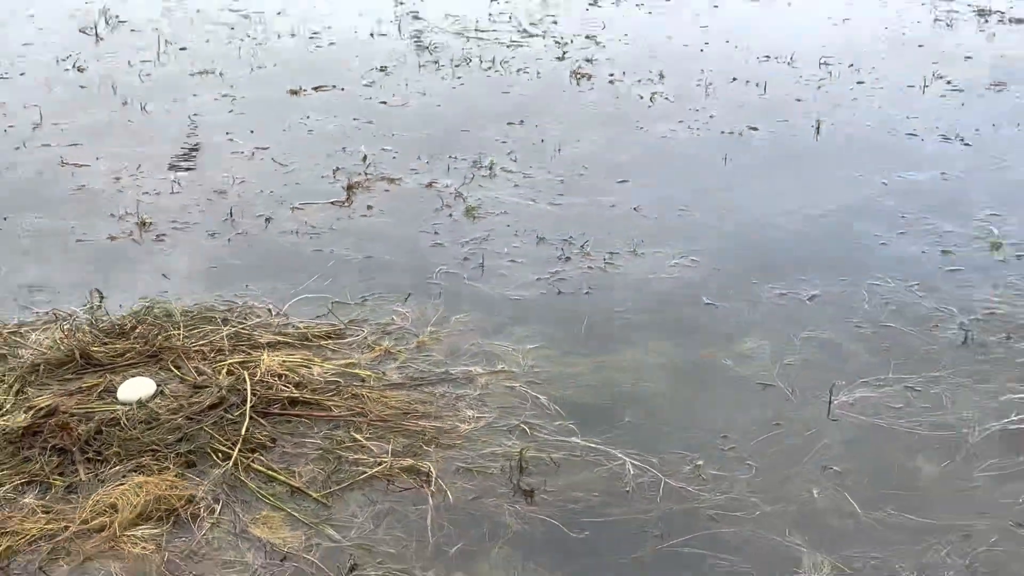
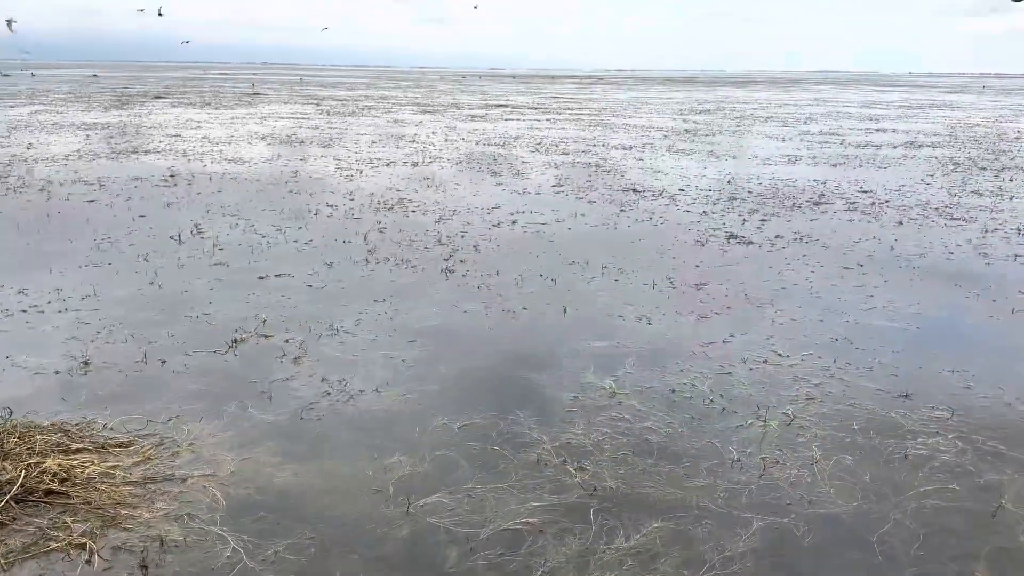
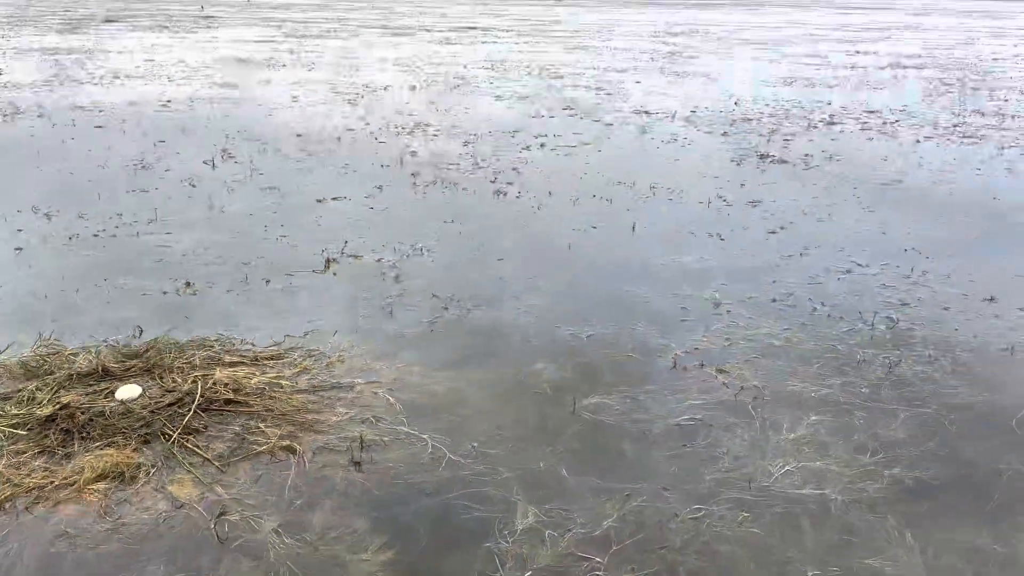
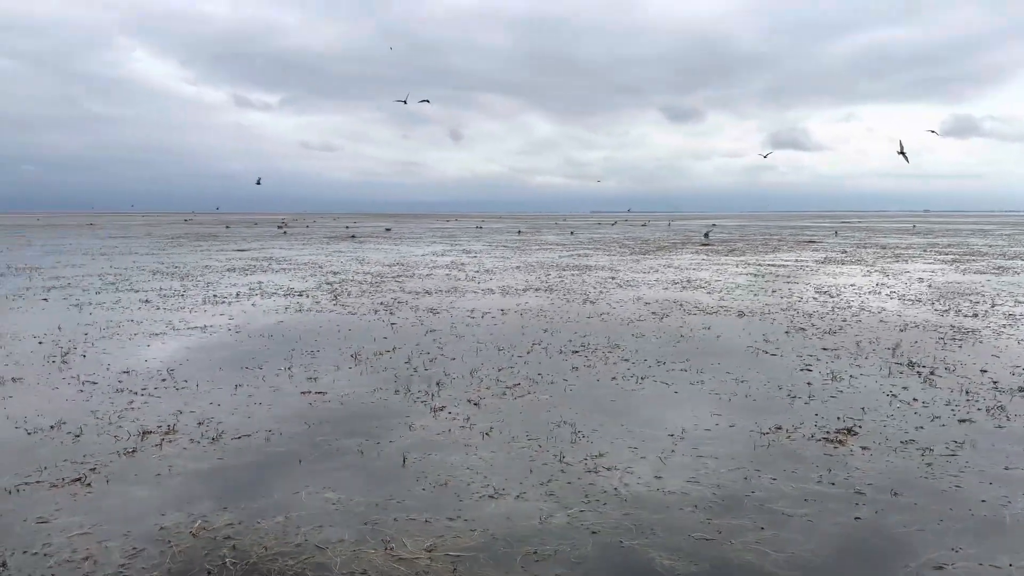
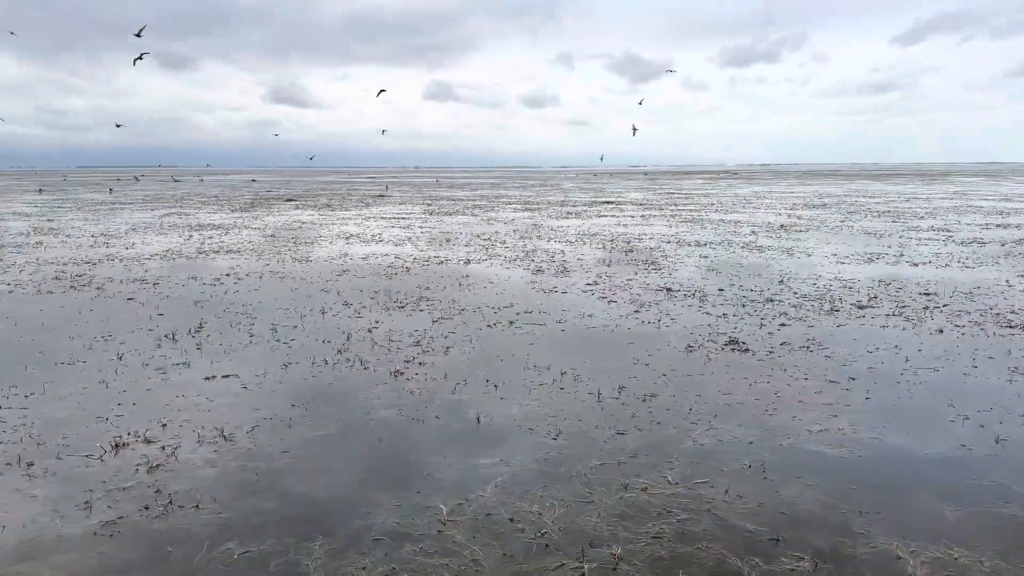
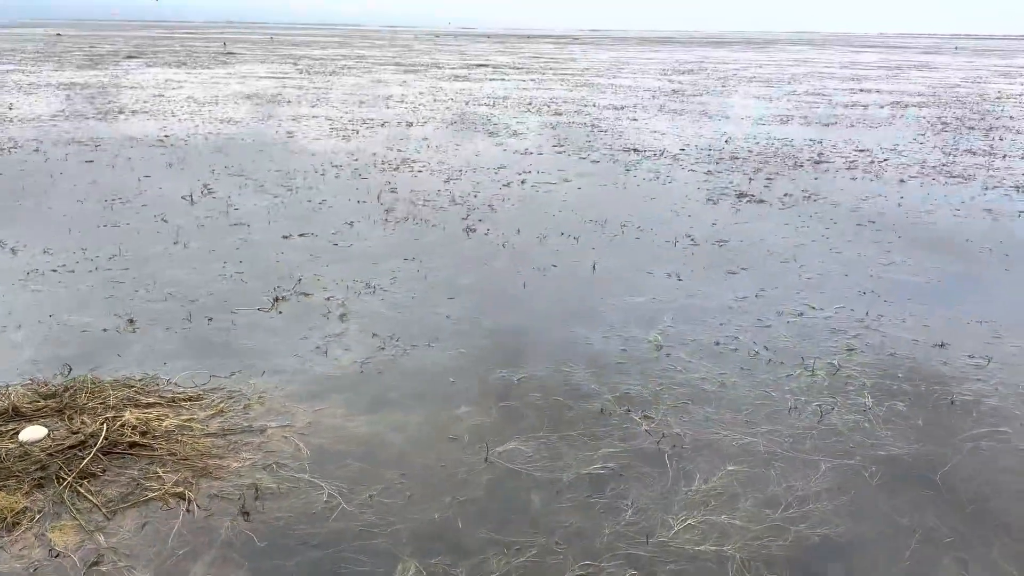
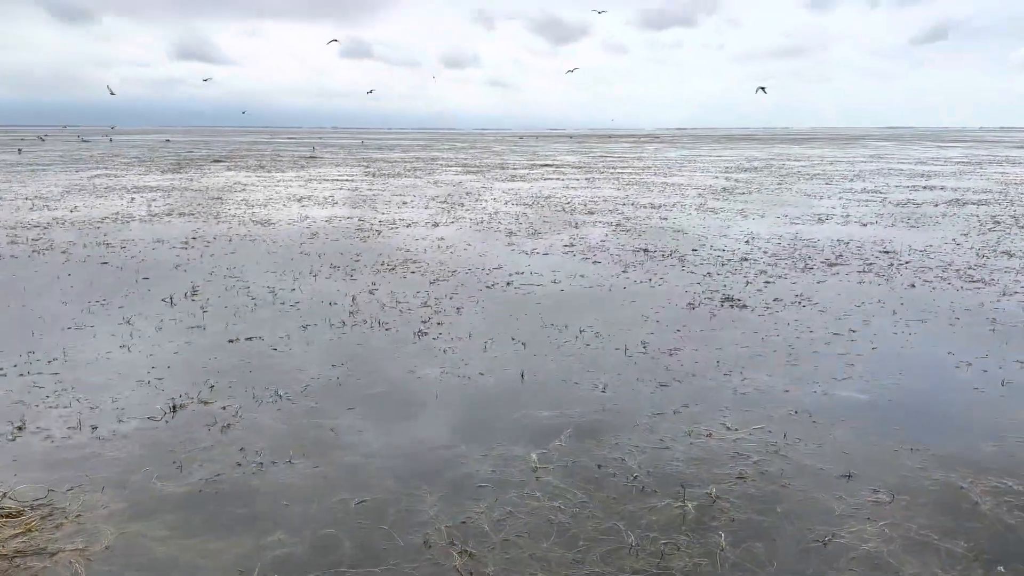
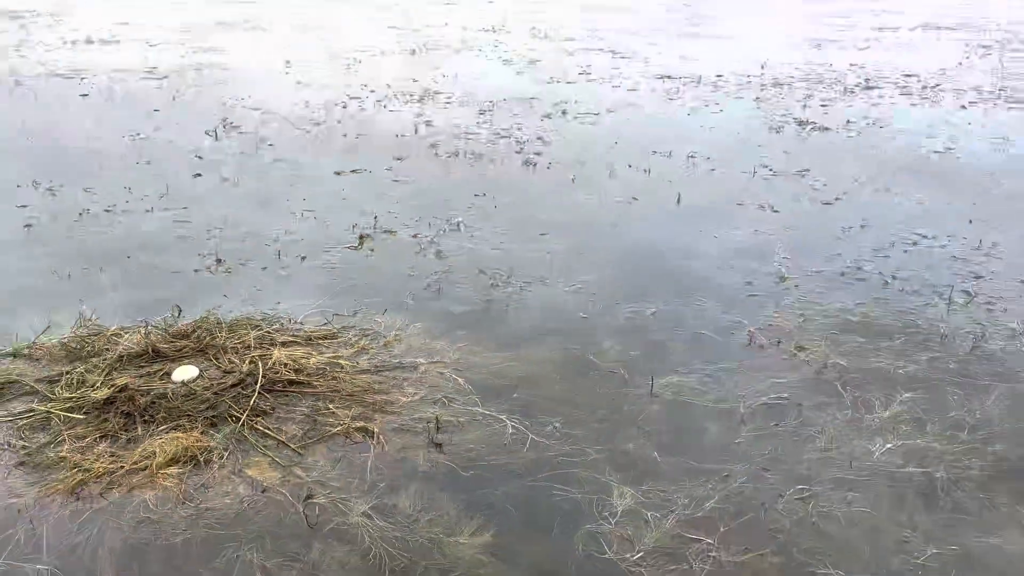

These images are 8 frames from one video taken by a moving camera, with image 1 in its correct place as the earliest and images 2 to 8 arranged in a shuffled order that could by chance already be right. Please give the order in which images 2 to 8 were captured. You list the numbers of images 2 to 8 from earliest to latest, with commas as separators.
8, 3, 6, 2, 7, 5, 4
